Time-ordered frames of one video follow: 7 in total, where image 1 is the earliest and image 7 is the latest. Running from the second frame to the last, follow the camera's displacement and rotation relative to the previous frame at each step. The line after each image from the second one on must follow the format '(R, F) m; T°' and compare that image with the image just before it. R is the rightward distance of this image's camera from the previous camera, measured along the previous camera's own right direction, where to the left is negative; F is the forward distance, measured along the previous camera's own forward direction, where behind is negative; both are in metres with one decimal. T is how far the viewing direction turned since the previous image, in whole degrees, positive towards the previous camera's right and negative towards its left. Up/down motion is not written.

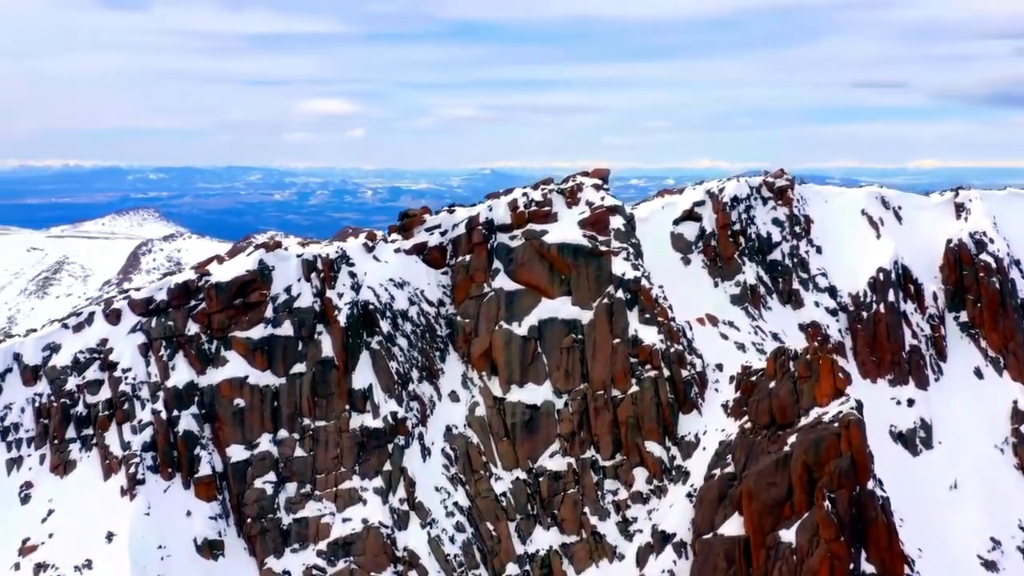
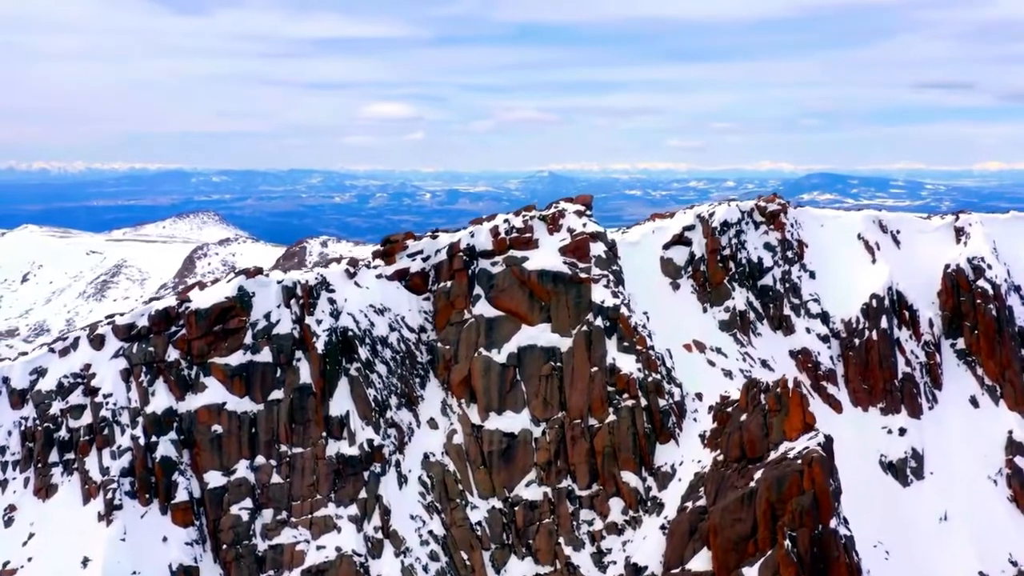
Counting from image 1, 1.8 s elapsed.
(+4.8, +0.3) m; -2°
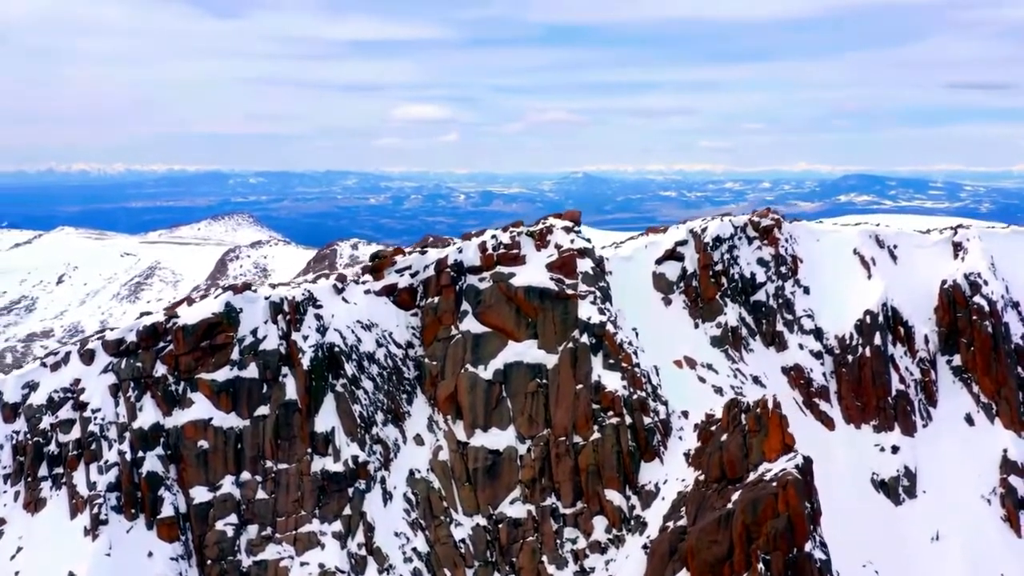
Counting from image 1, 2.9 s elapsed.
(+2.9, 0.0) m; -1°
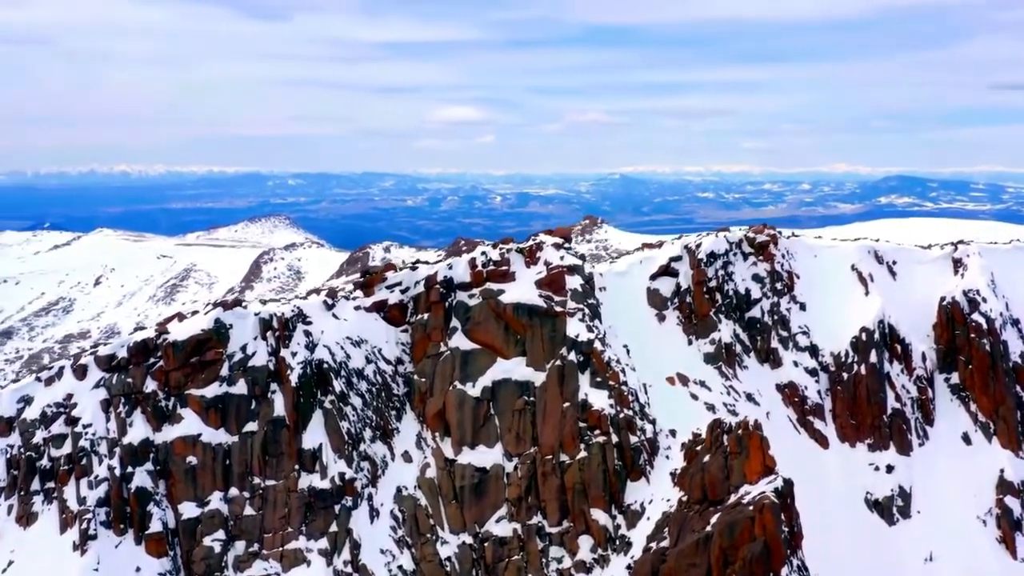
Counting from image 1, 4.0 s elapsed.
(+2.8, 0.0) m; -1°
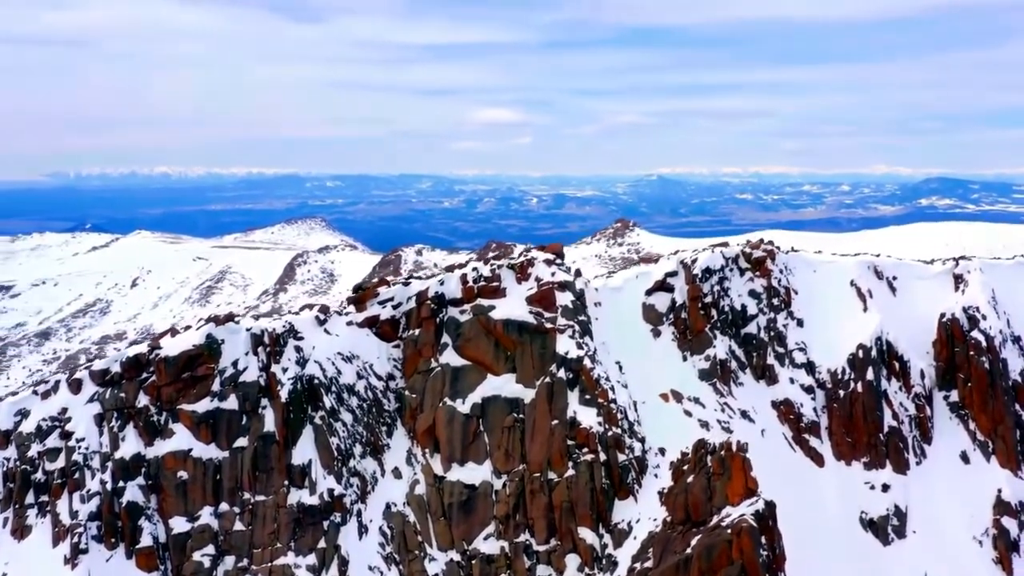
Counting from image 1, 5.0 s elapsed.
(+2.7, -0.1) m; -1°
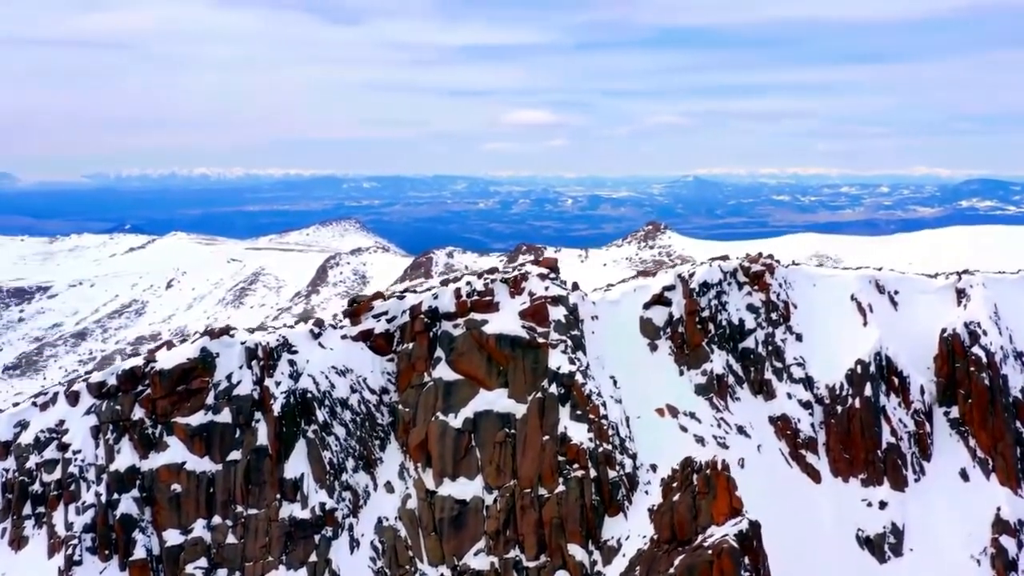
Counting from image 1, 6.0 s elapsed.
(+2.4, -0.1) m; -1°
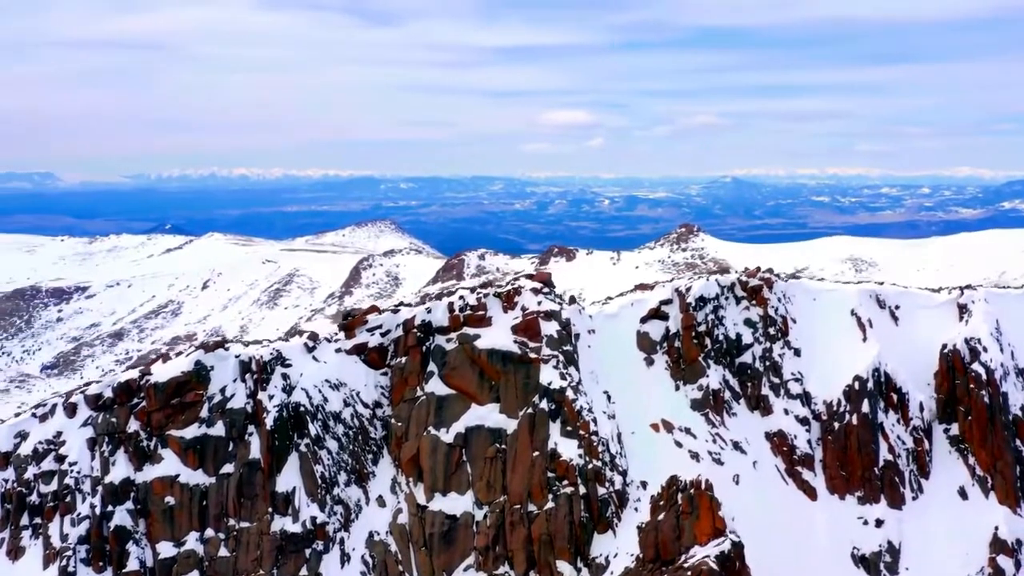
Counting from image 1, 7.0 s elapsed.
(+2.5, -0.2) m; -1°
